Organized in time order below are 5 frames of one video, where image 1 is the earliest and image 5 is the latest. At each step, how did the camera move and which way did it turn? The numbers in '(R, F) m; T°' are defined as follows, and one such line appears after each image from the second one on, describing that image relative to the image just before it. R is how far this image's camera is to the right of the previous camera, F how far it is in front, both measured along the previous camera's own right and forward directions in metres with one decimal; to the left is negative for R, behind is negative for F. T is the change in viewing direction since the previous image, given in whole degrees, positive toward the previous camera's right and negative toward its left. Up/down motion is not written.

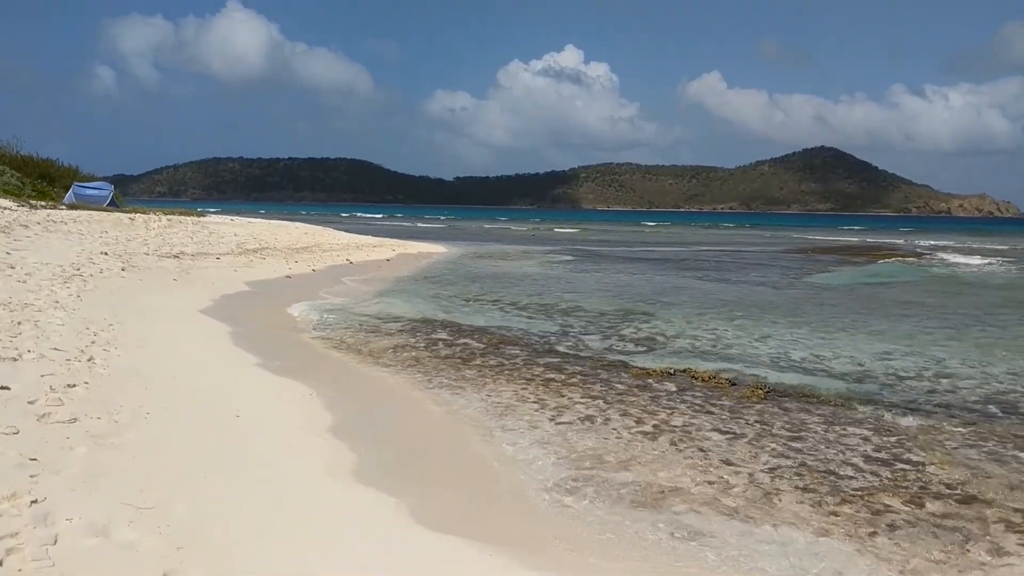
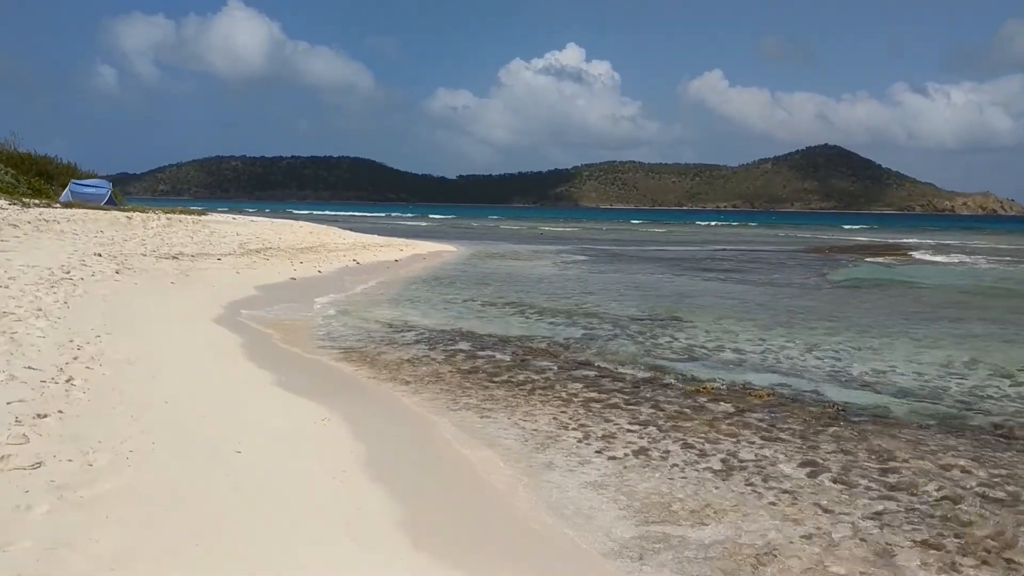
(-0.3, +1.1) m; 0°
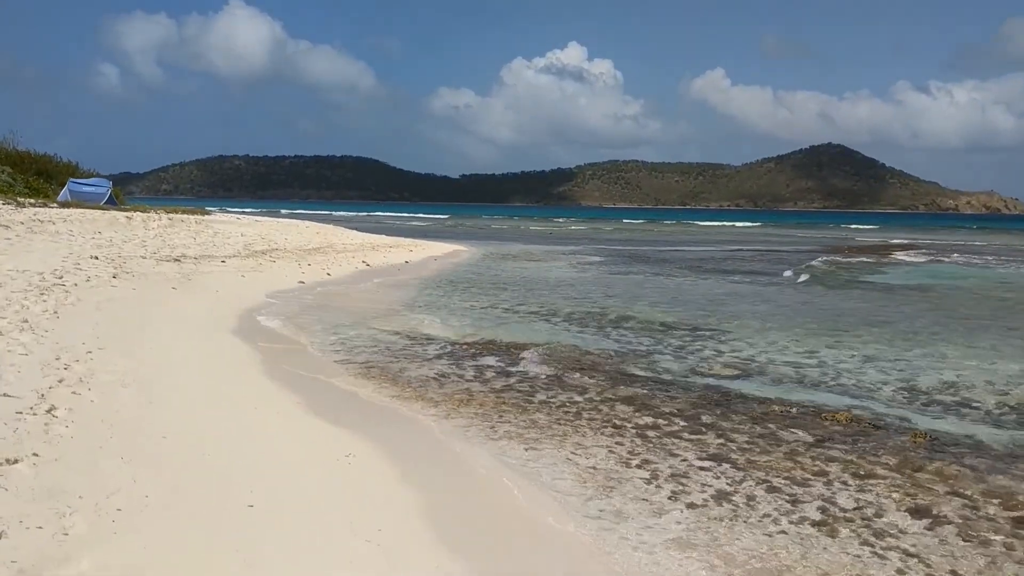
(-0.3, +1.0) m; 0°
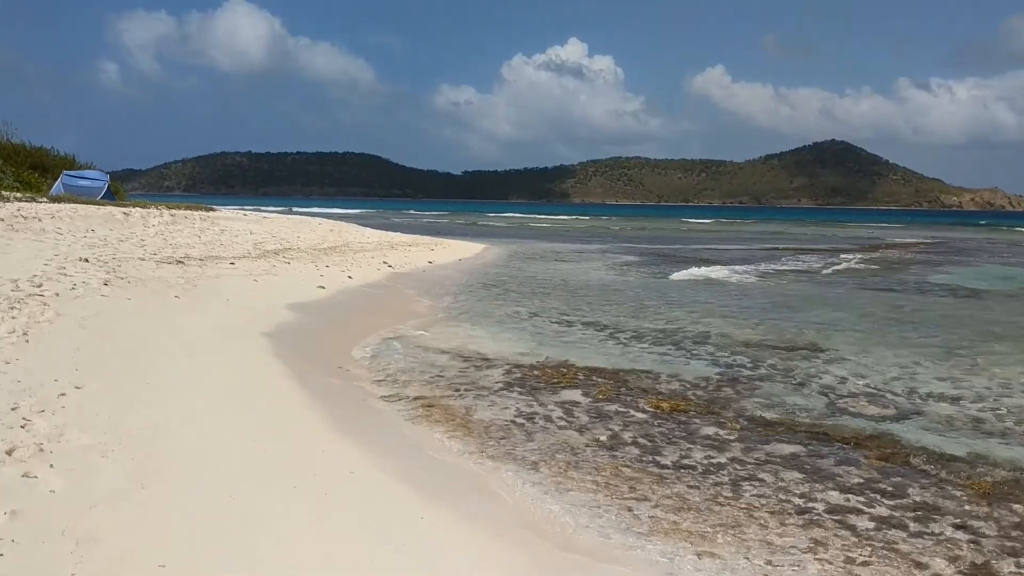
(-0.8, +2.2) m; 0°
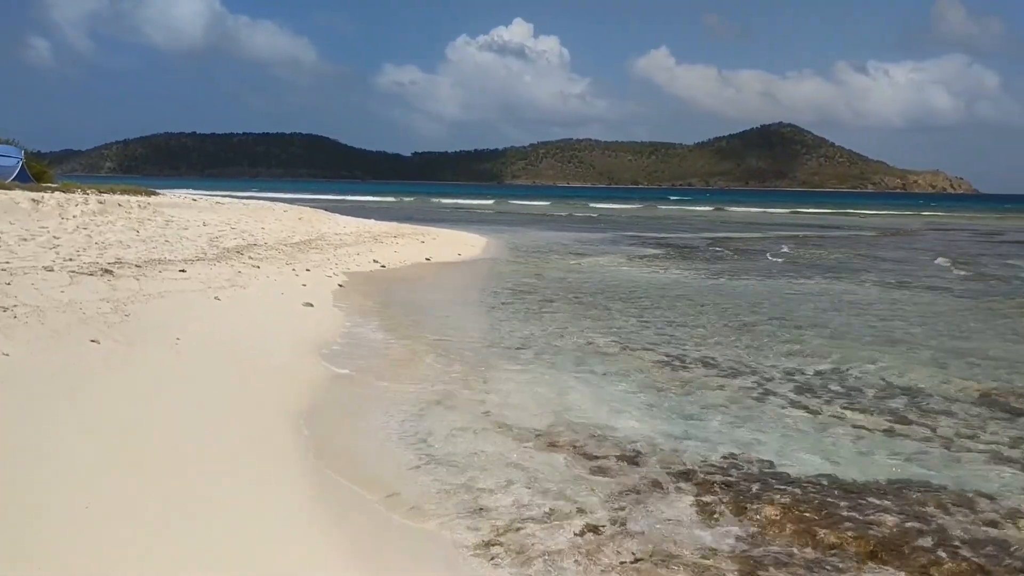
(-1.4, +4.5) m; +3°
